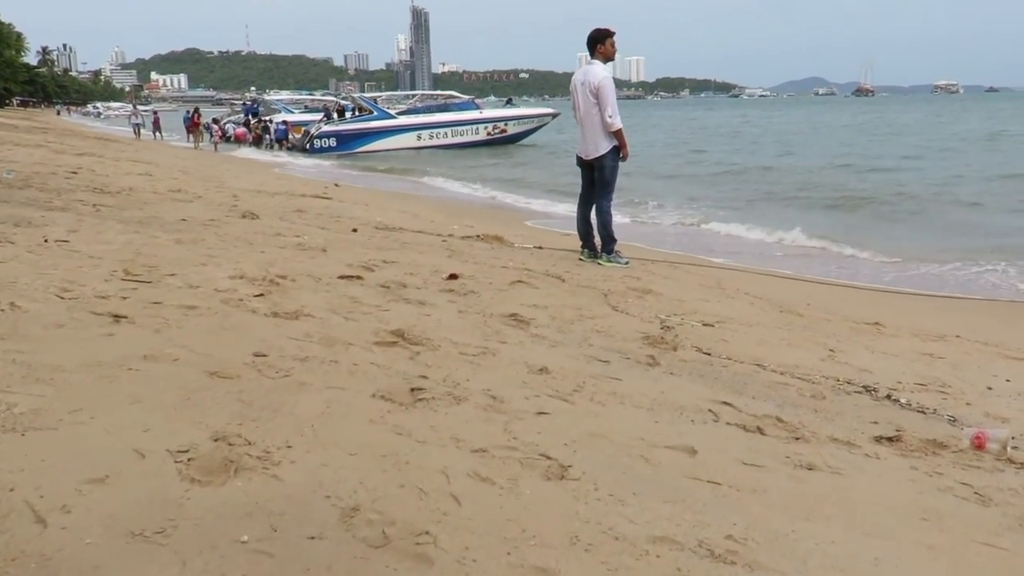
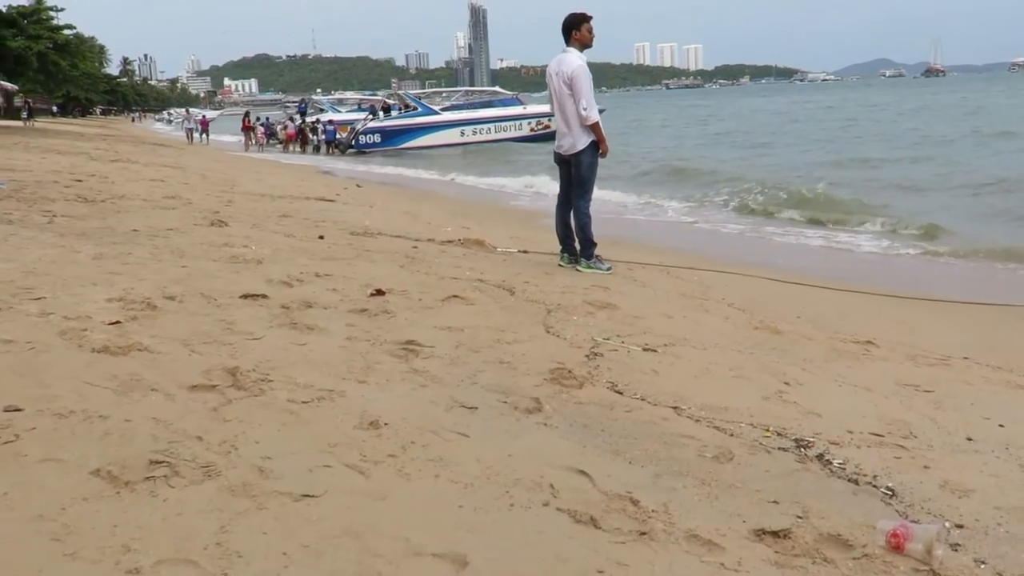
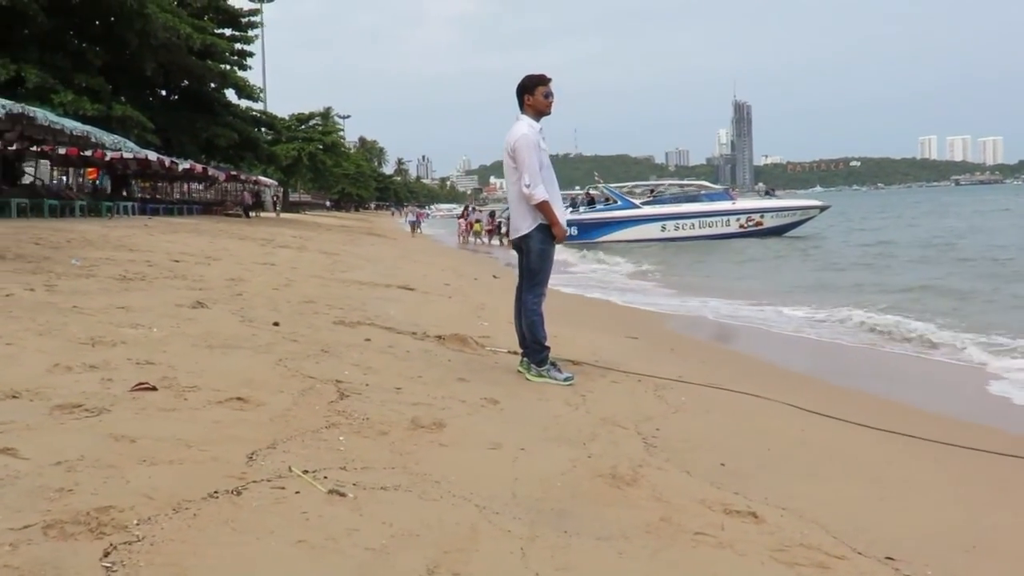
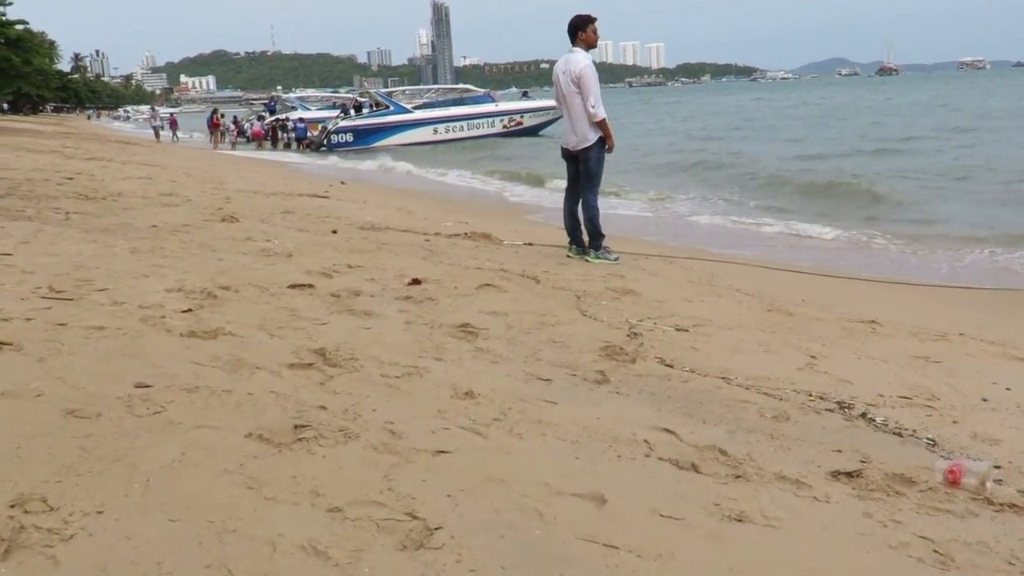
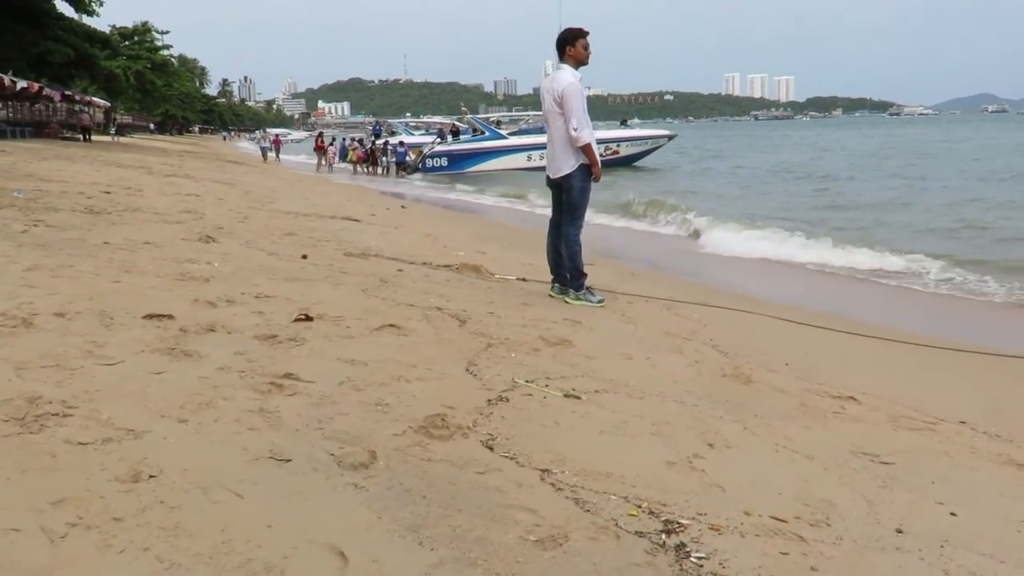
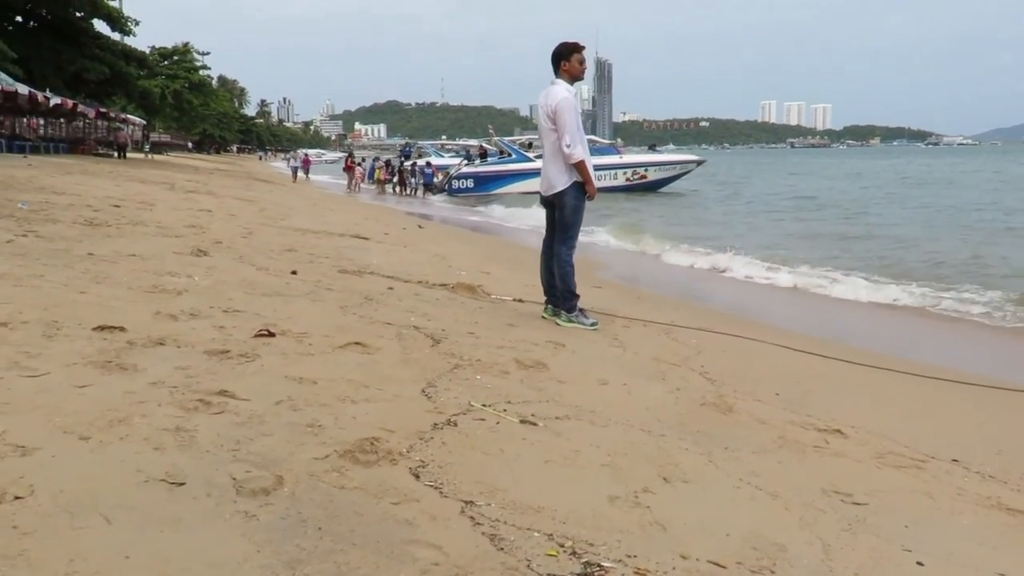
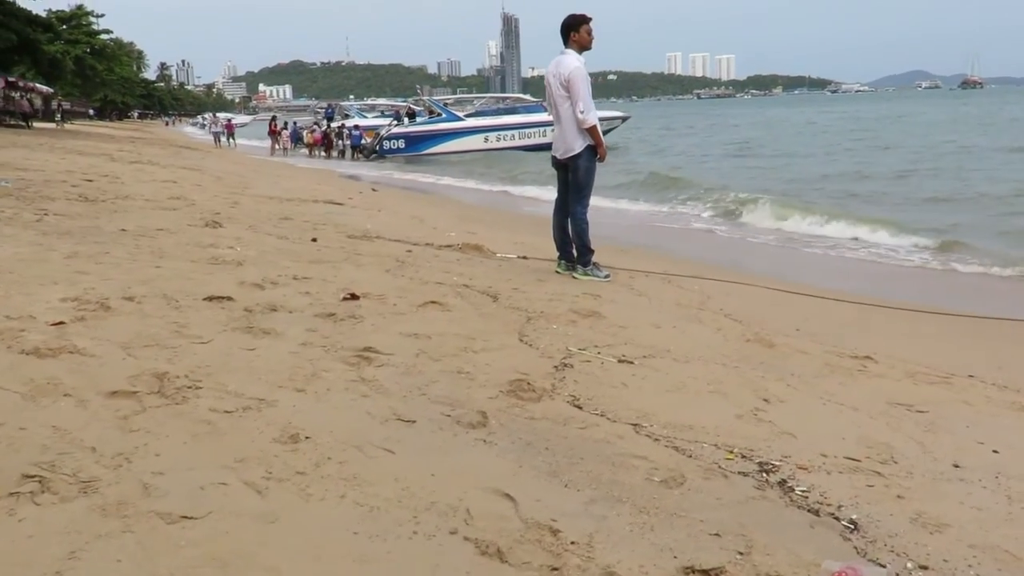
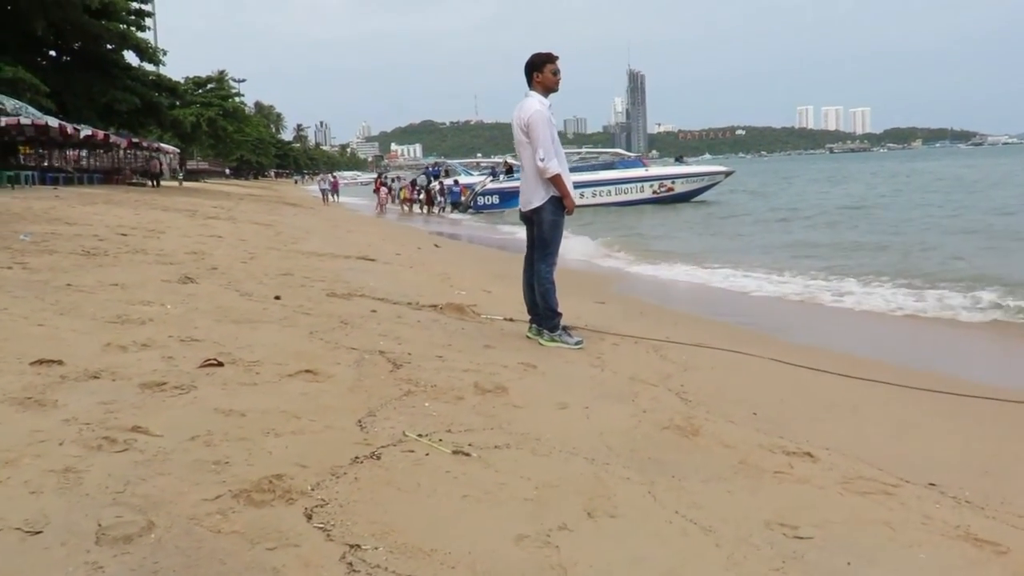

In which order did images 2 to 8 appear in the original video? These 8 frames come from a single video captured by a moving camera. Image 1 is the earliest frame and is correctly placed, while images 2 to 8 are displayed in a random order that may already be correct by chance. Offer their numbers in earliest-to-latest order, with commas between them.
4, 2, 7, 5, 6, 8, 3
